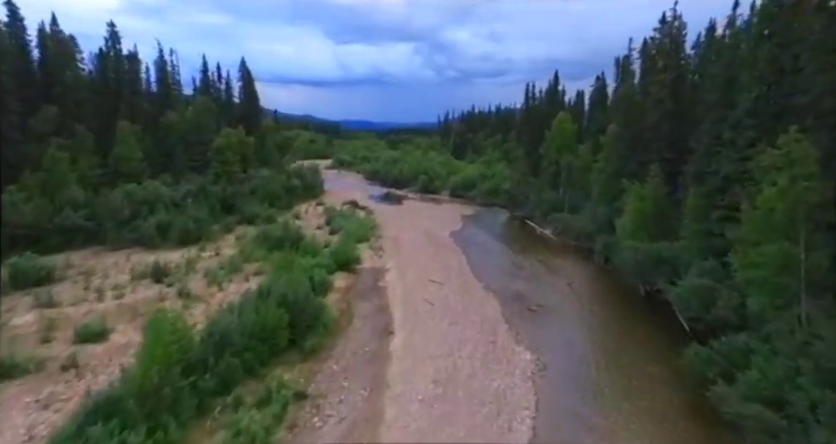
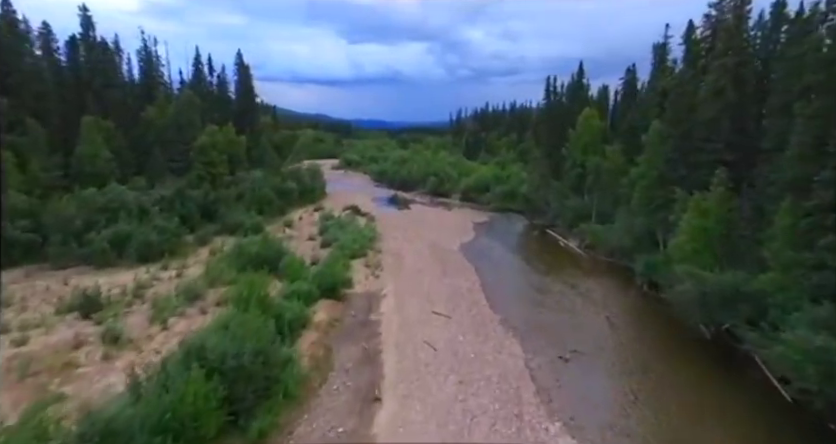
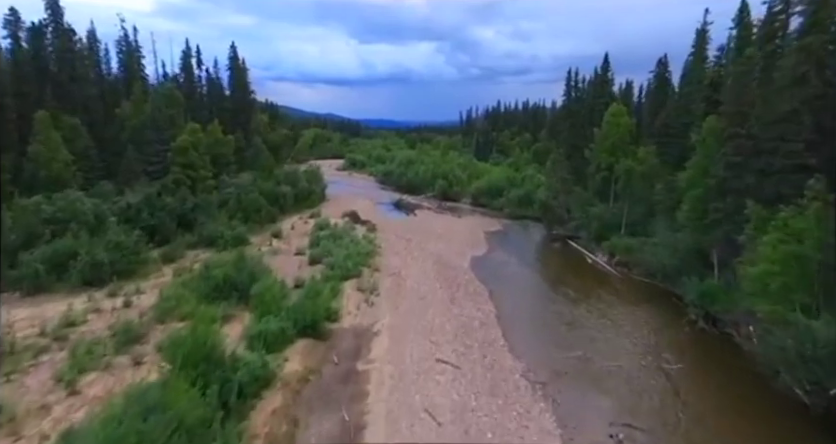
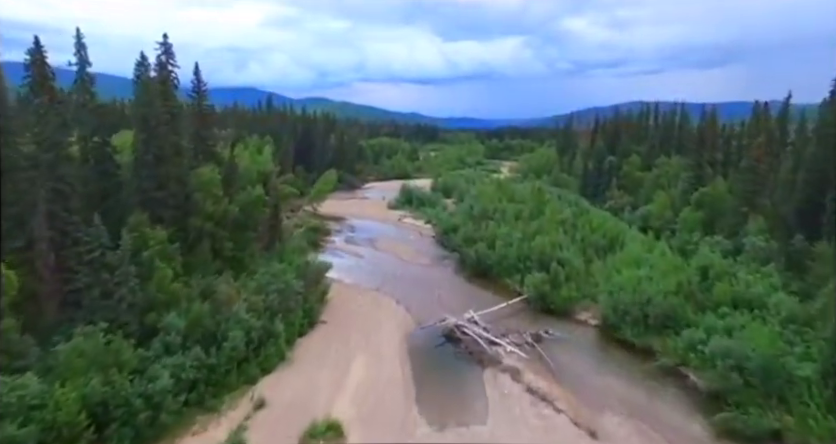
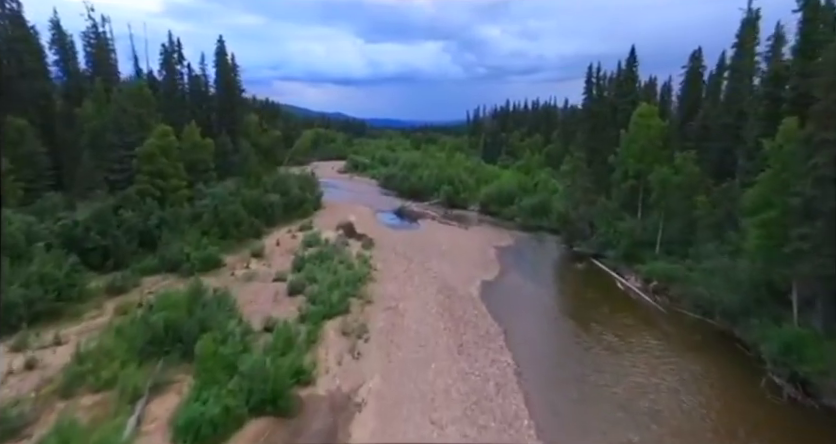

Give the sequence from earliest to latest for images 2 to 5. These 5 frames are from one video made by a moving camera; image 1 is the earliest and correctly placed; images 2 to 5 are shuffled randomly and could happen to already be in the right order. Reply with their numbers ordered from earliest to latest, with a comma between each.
2, 3, 5, 4
